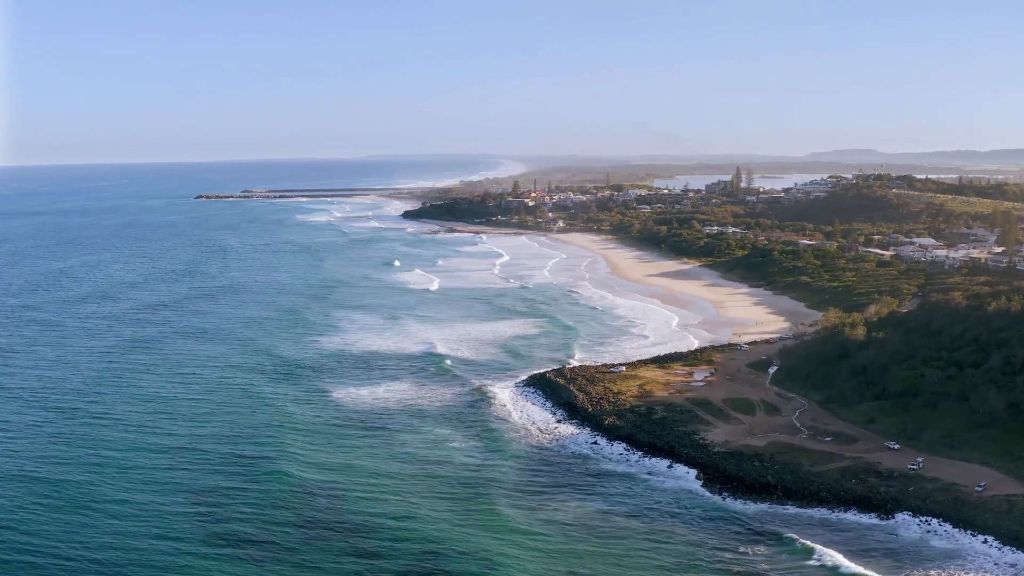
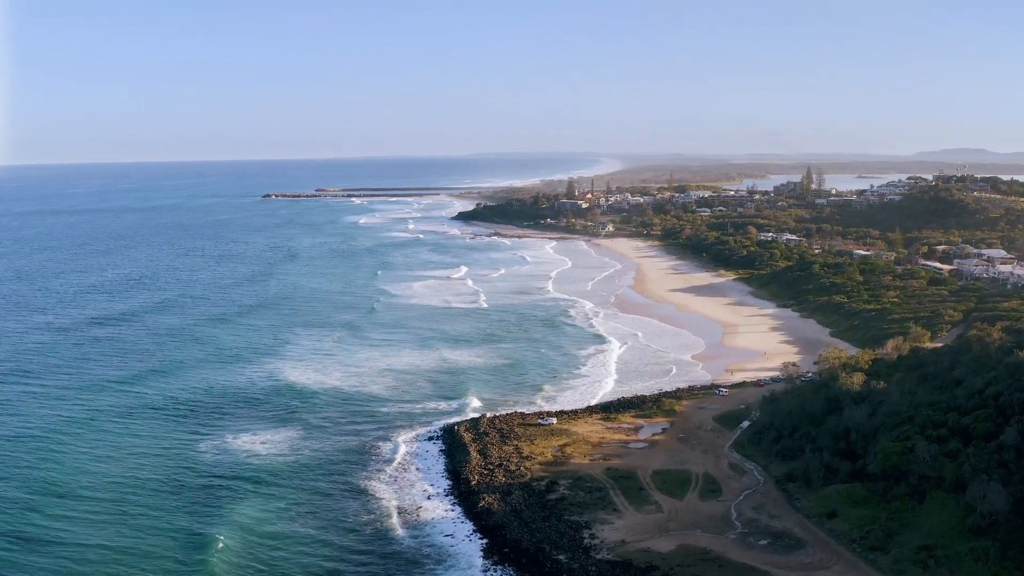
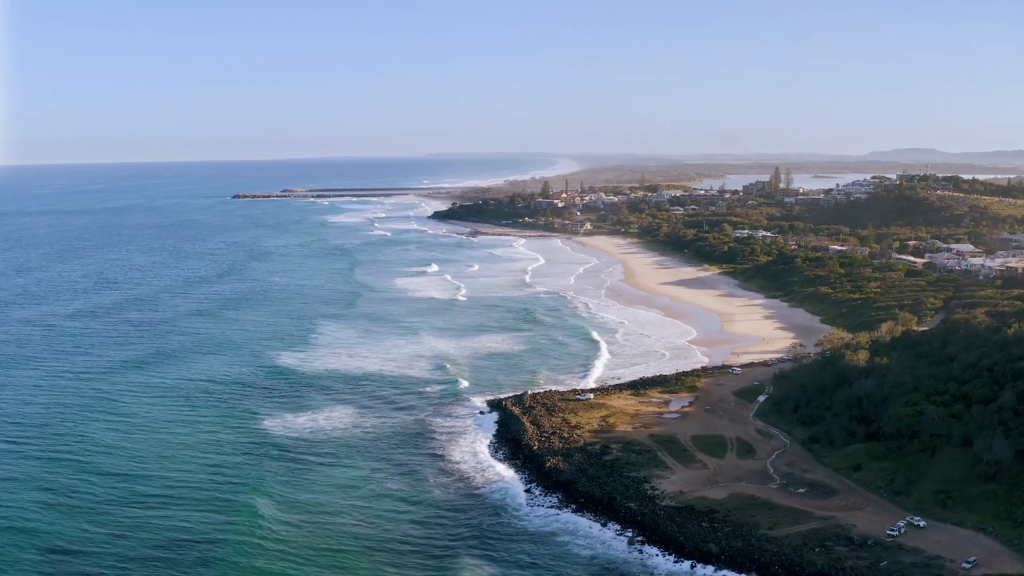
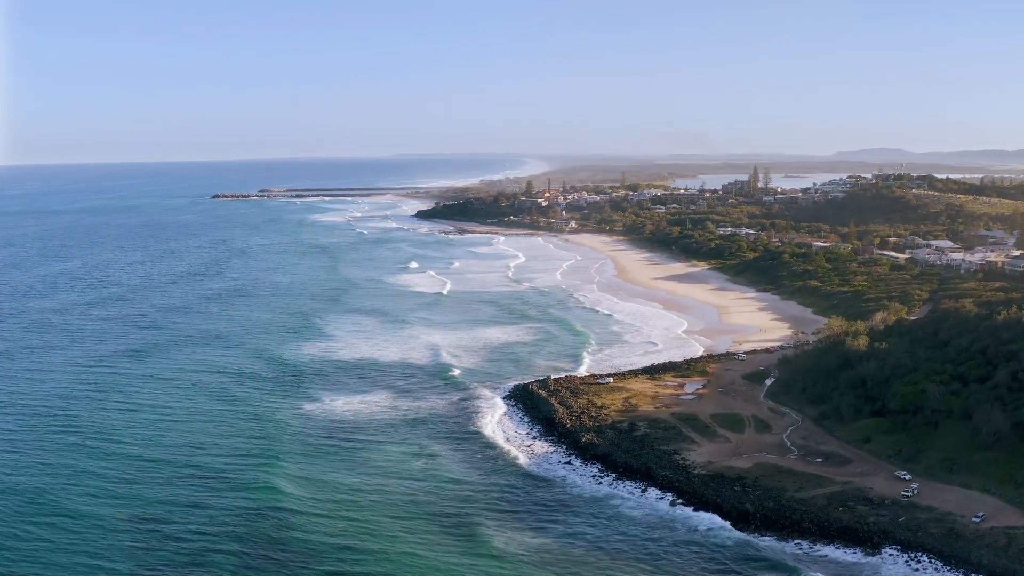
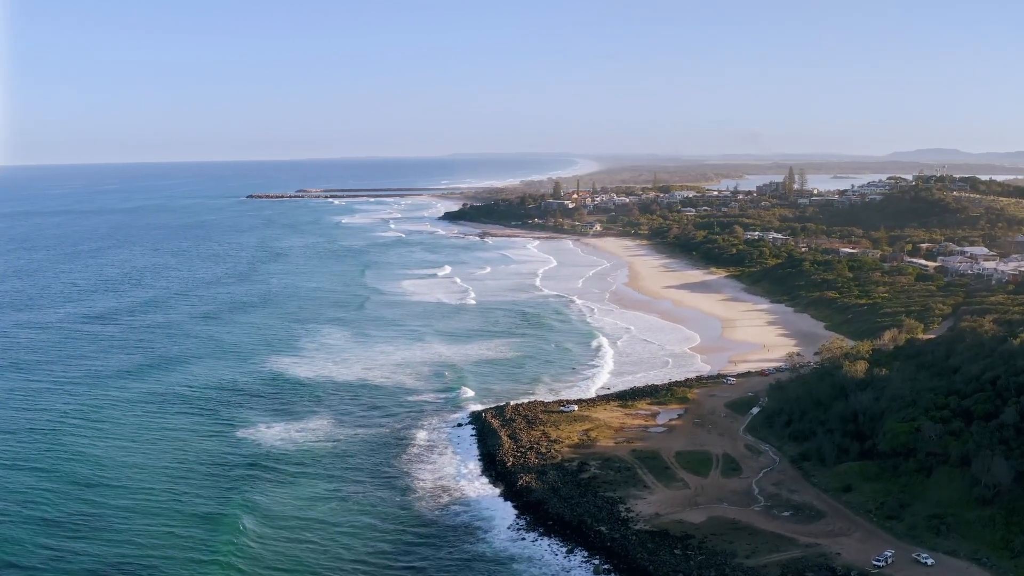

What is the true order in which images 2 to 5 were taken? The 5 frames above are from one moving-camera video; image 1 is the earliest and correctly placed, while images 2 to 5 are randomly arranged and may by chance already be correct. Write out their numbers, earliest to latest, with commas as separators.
4, 3, 5, 2
